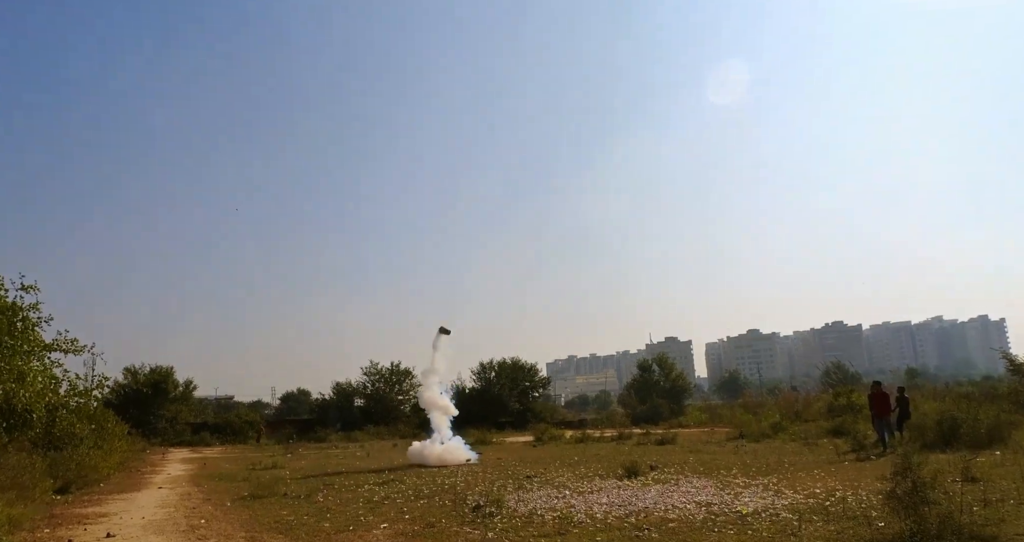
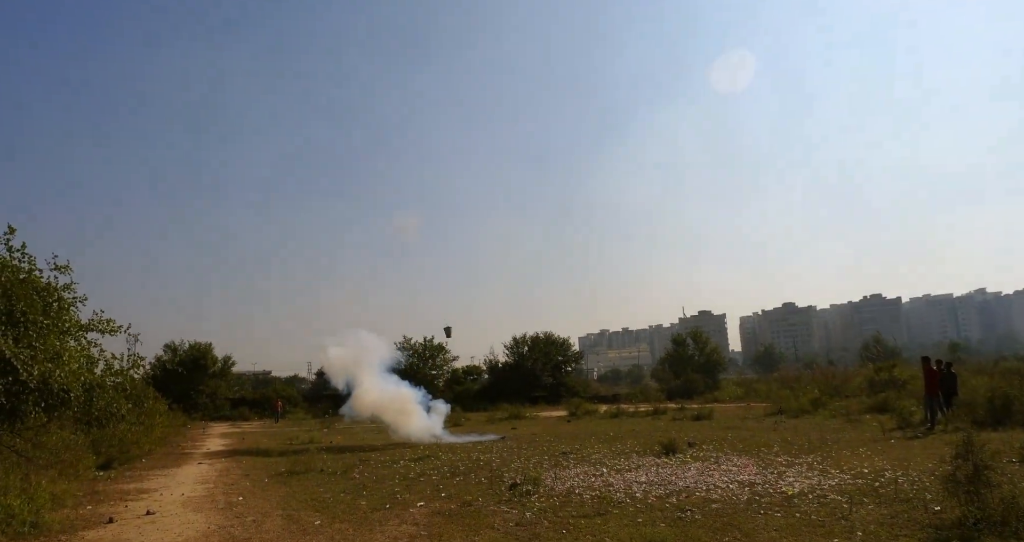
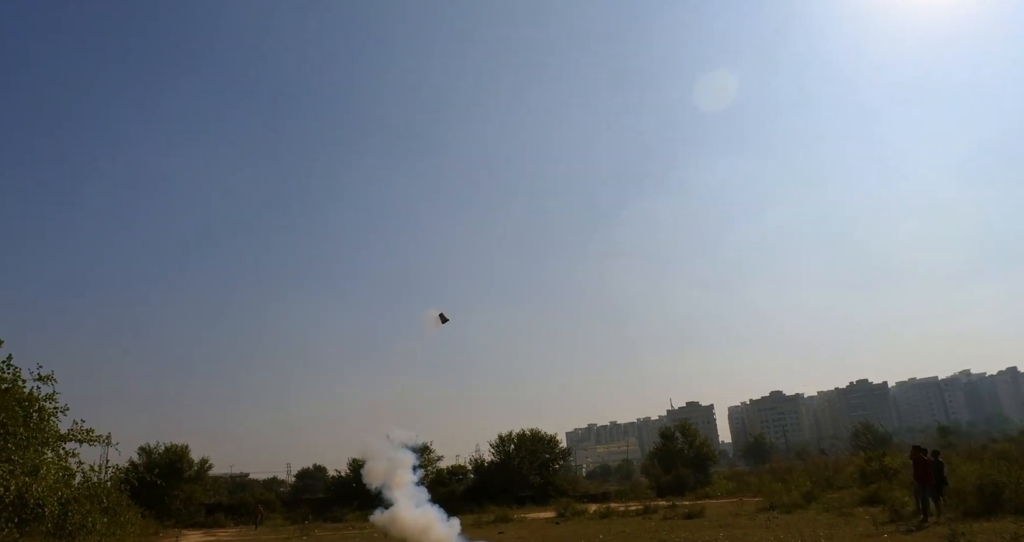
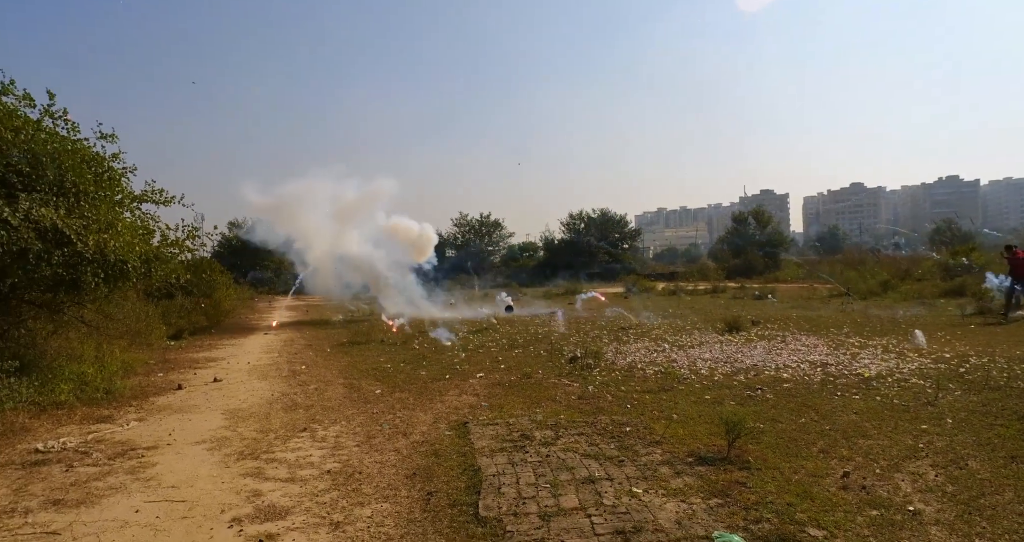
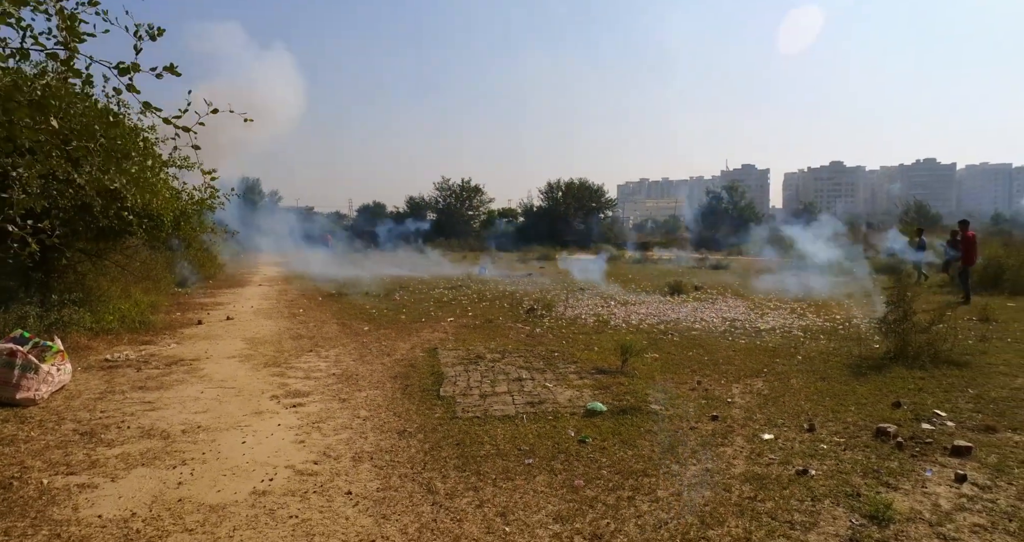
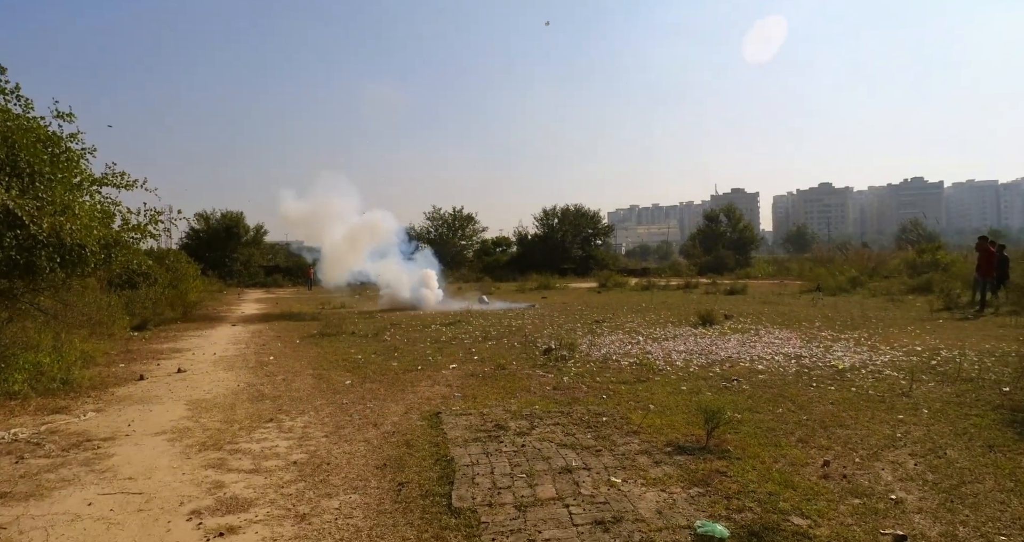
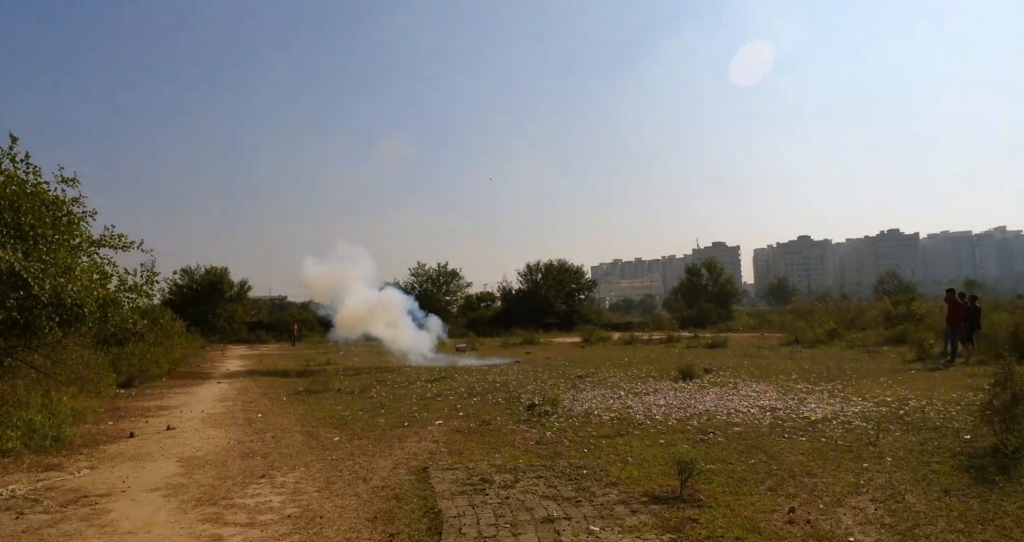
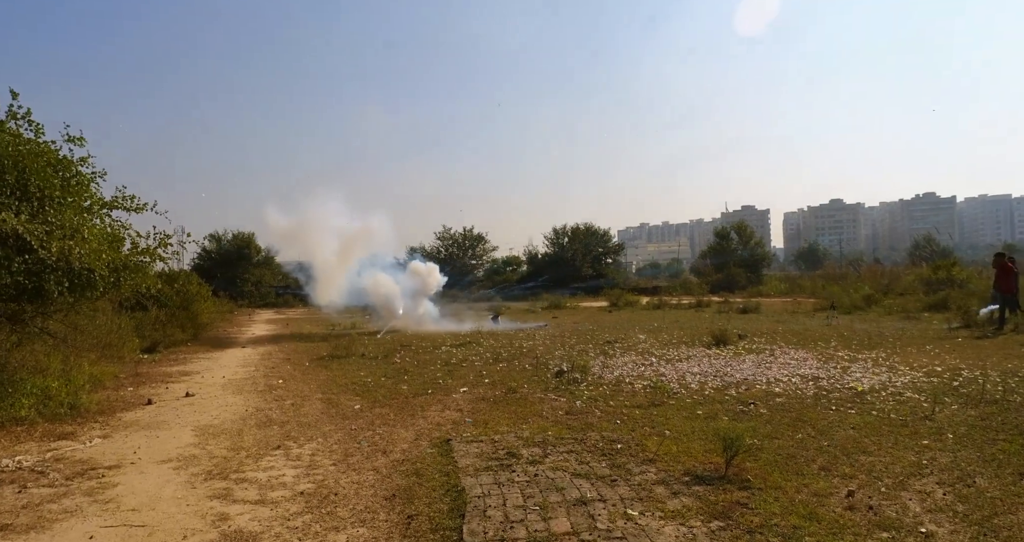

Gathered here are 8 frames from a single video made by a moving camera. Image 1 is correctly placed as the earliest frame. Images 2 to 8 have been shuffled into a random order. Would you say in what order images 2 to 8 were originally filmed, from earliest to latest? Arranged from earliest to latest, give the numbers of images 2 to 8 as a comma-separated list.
3, 2, 7, 6, 8, 4, 5
